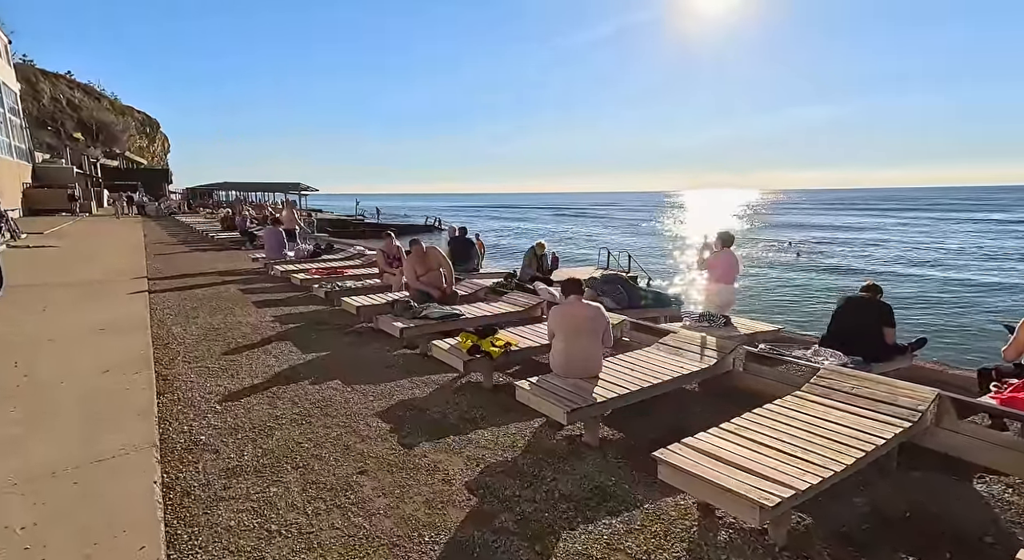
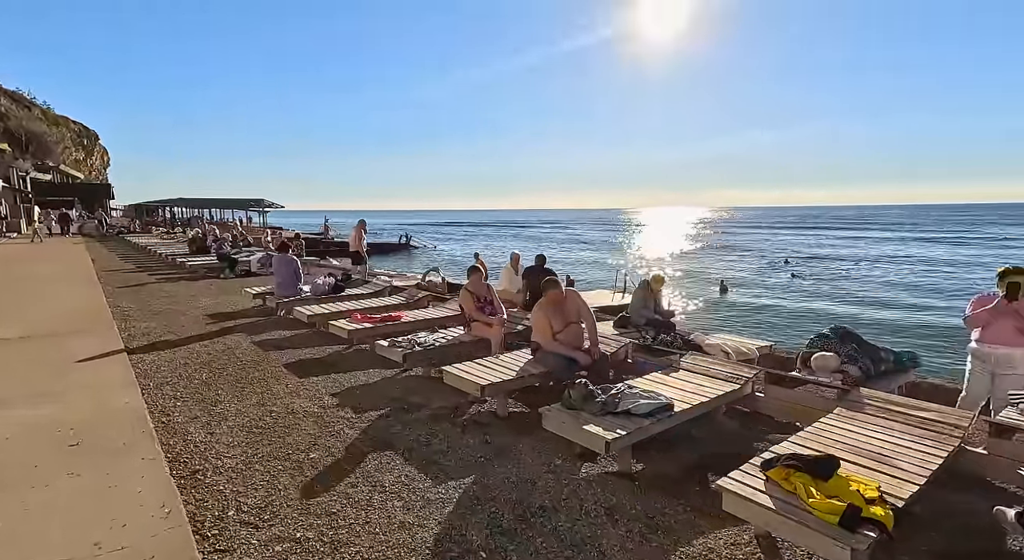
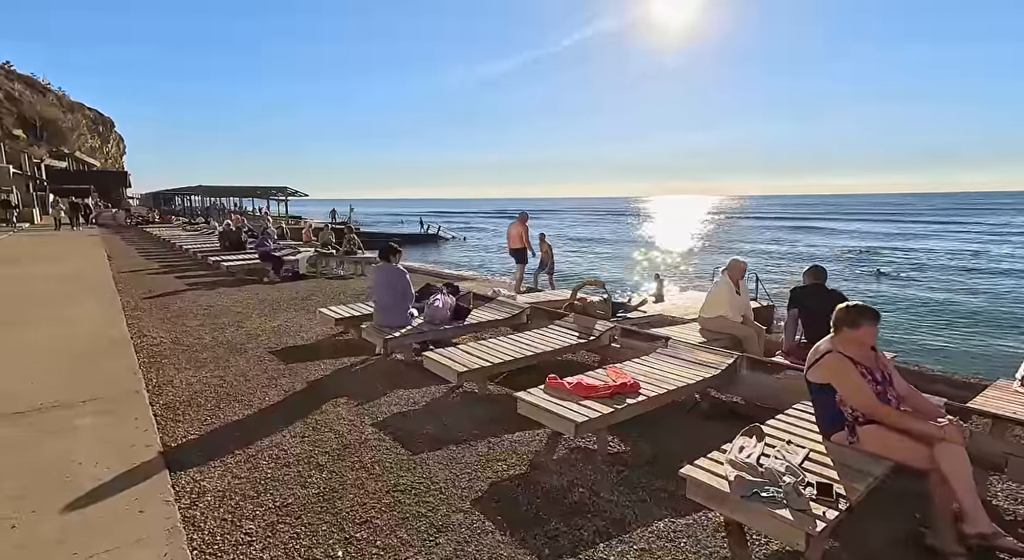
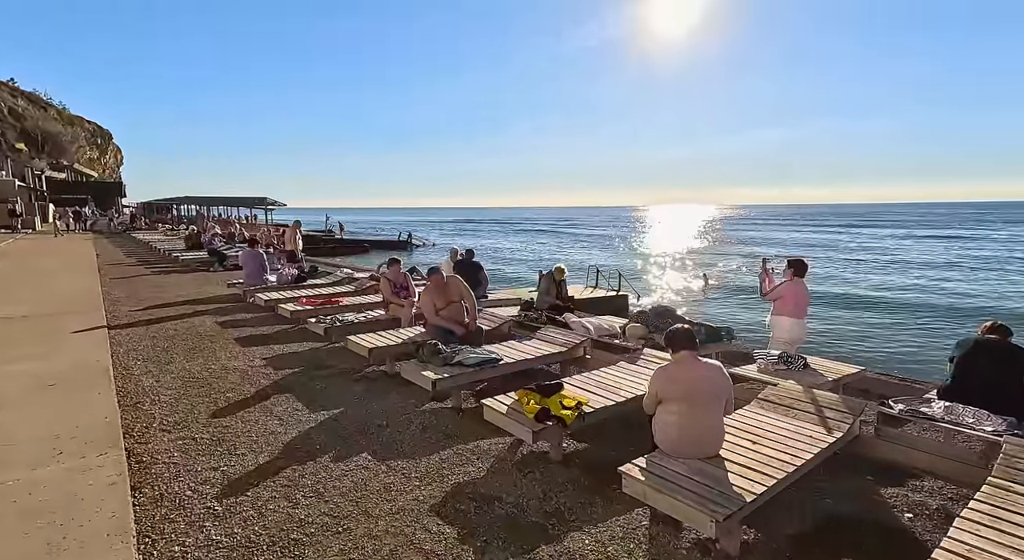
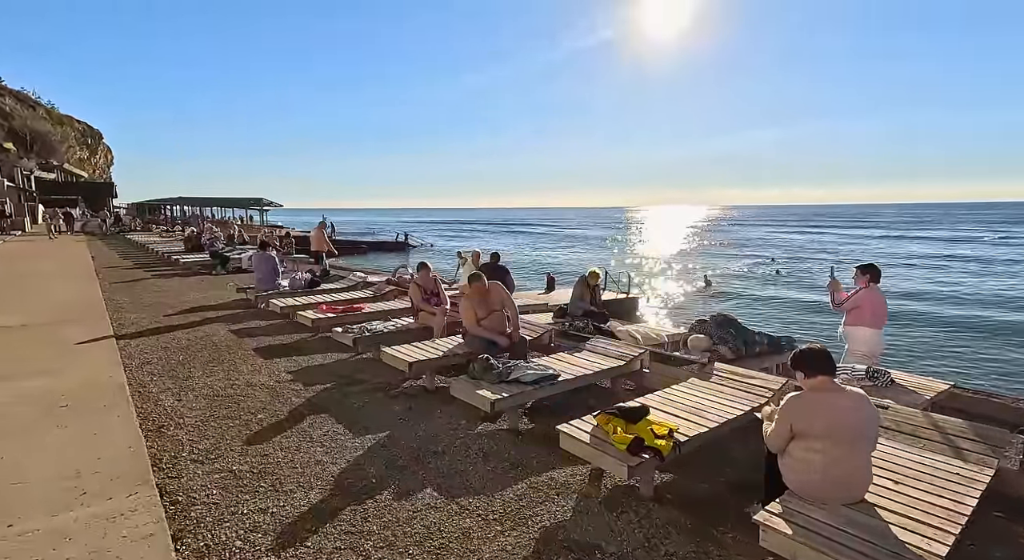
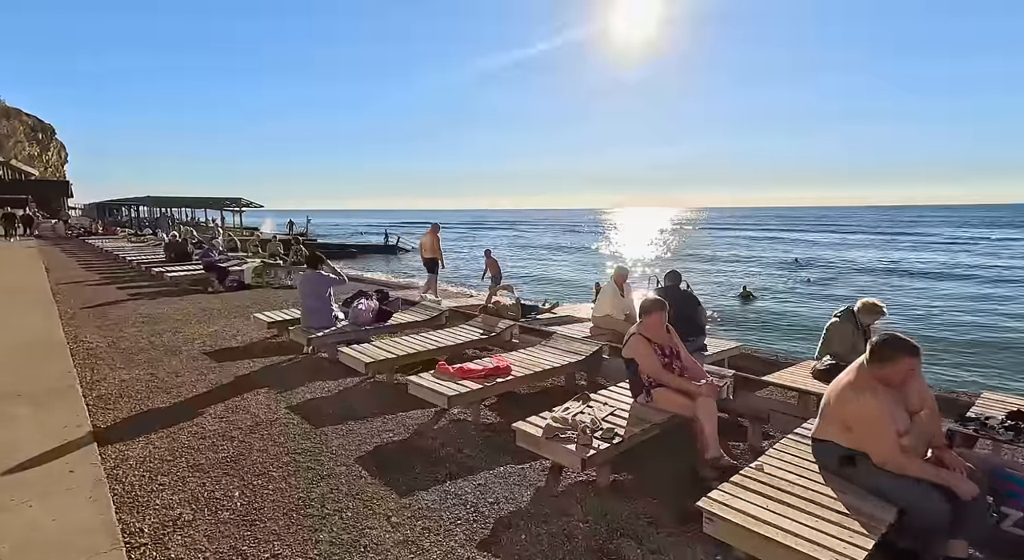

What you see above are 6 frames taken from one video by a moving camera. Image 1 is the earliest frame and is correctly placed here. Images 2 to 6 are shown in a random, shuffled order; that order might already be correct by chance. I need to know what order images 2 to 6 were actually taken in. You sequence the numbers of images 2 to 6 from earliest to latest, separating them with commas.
4, 5, 2, 6, 3
